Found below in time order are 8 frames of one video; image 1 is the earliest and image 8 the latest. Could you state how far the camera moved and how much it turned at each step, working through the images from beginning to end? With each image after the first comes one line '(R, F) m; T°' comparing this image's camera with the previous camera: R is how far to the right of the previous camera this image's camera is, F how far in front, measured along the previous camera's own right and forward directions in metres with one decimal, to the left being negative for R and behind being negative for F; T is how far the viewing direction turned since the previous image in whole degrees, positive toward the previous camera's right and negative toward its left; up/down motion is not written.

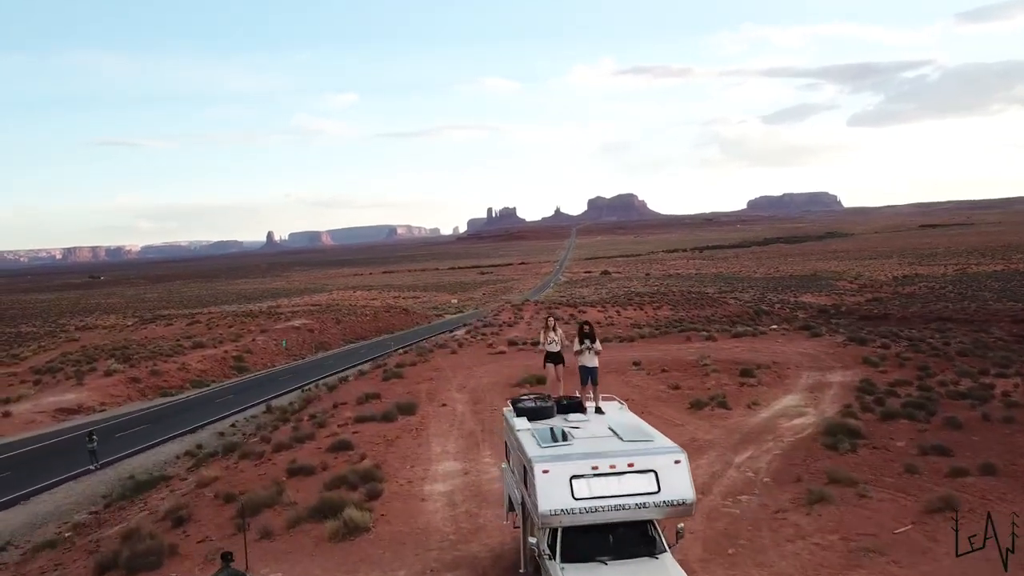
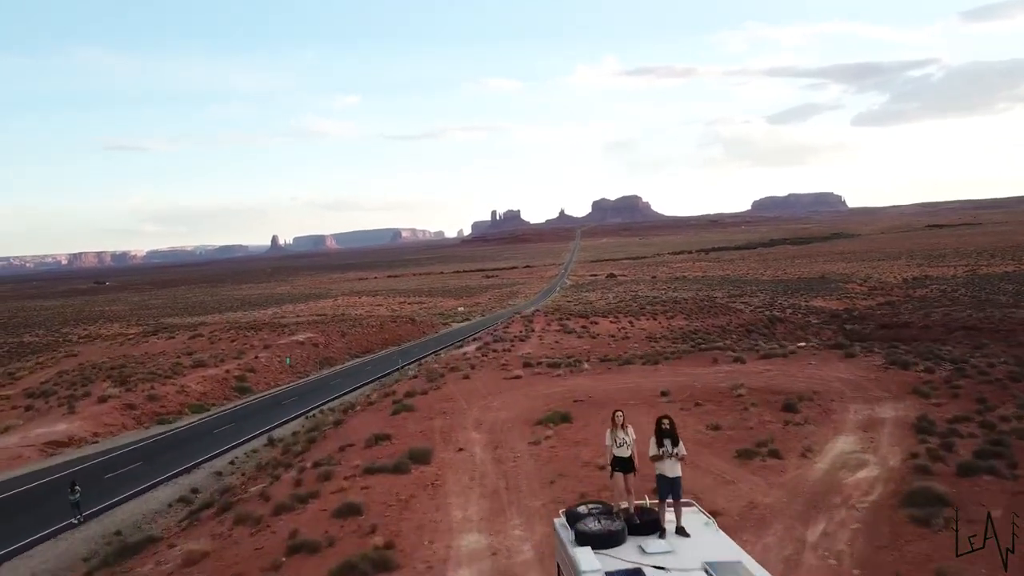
(-0.2, +0.8) m; 0°
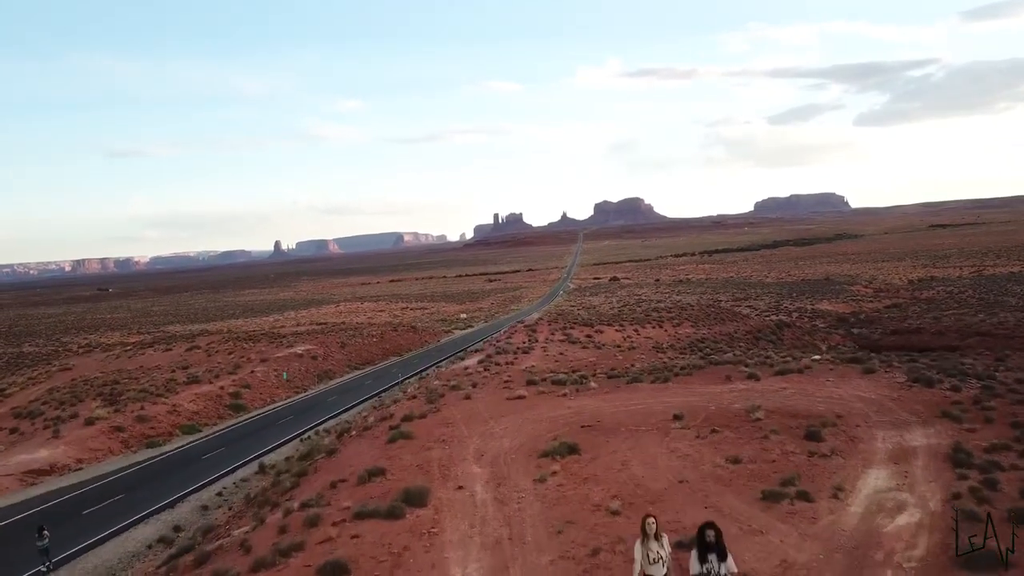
(0.0, +0.6) m; 0°
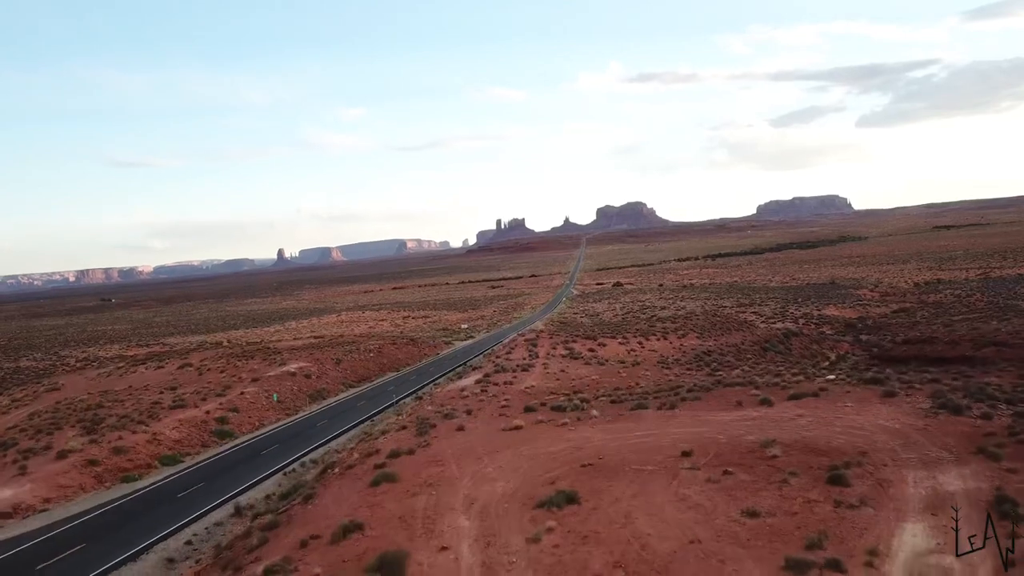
(+0.2, +0.7) m; 0°
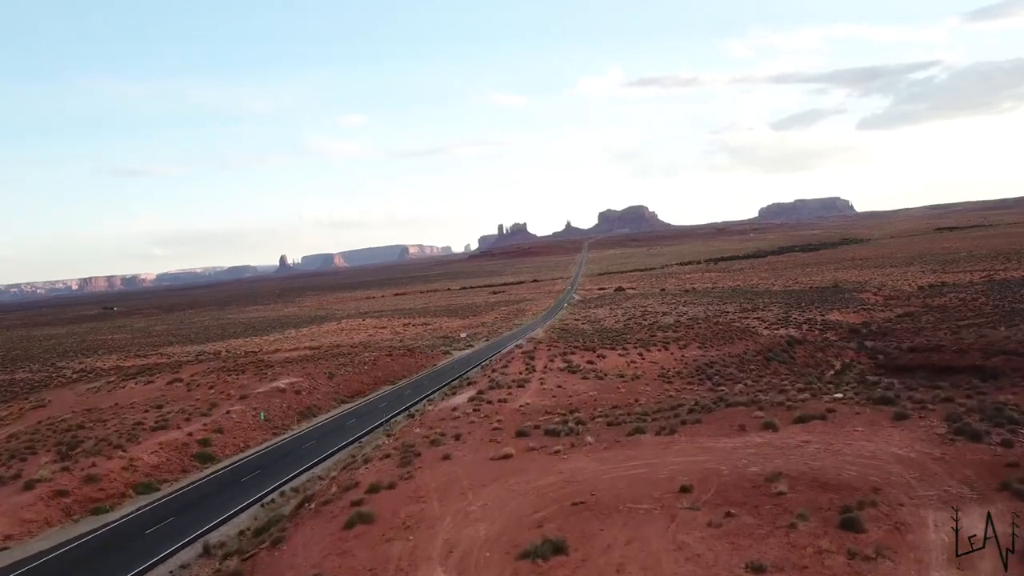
(+0.3, +0.6) m; 0°
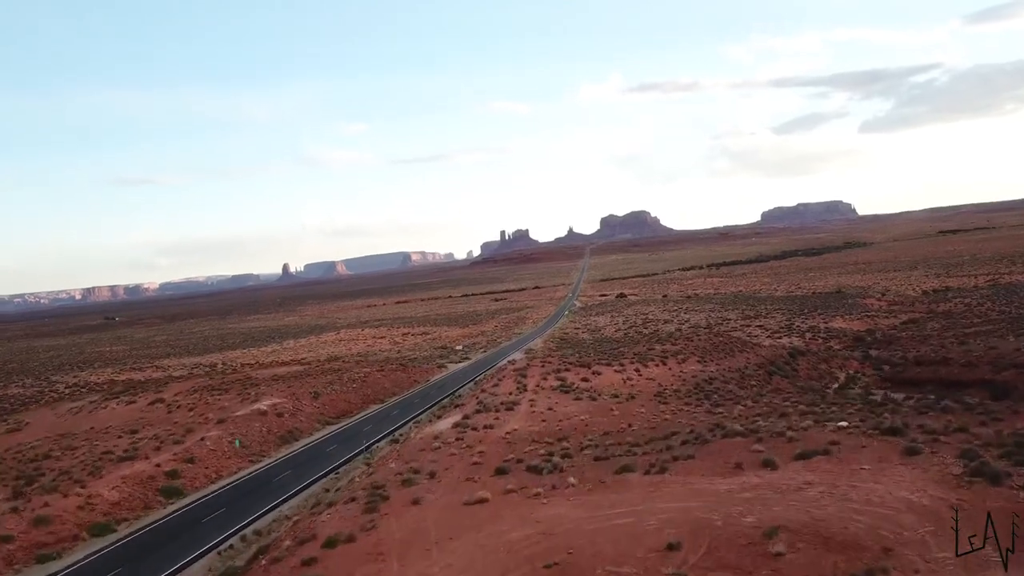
(+0.5, +0.8) m; 0°
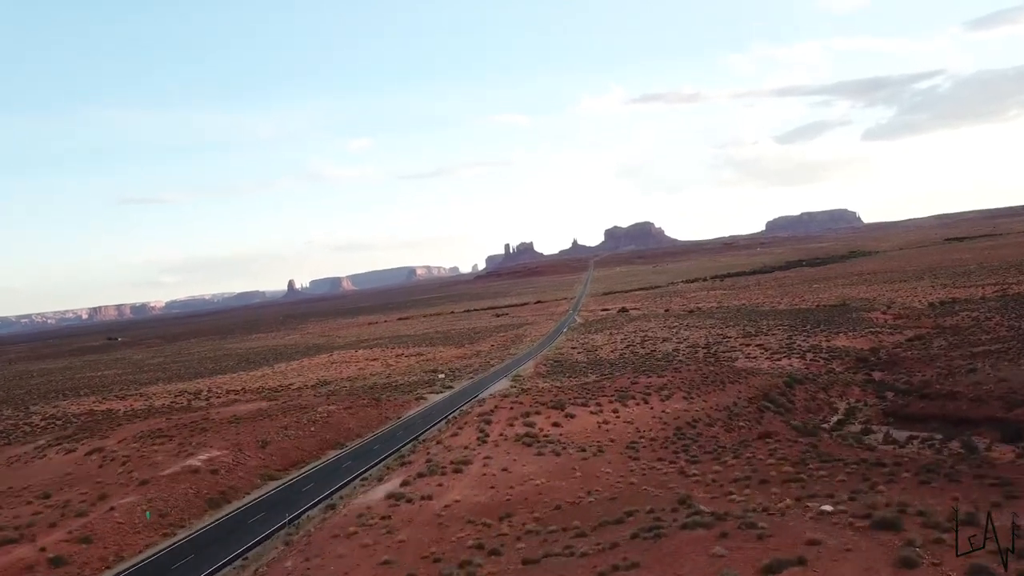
(+1.6, +1.9) m; 0°
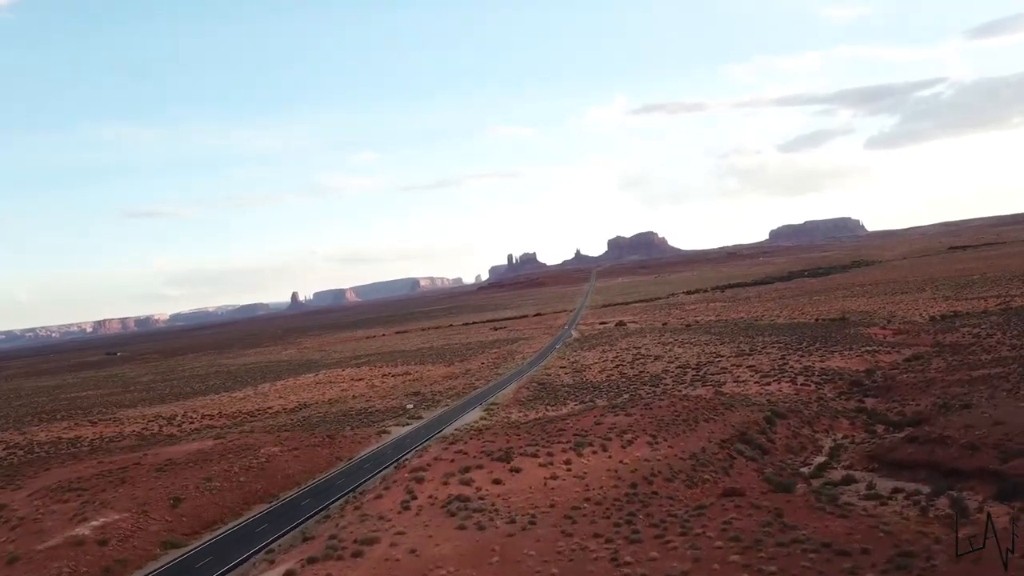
(+2.3, +2.1) m; 0°
